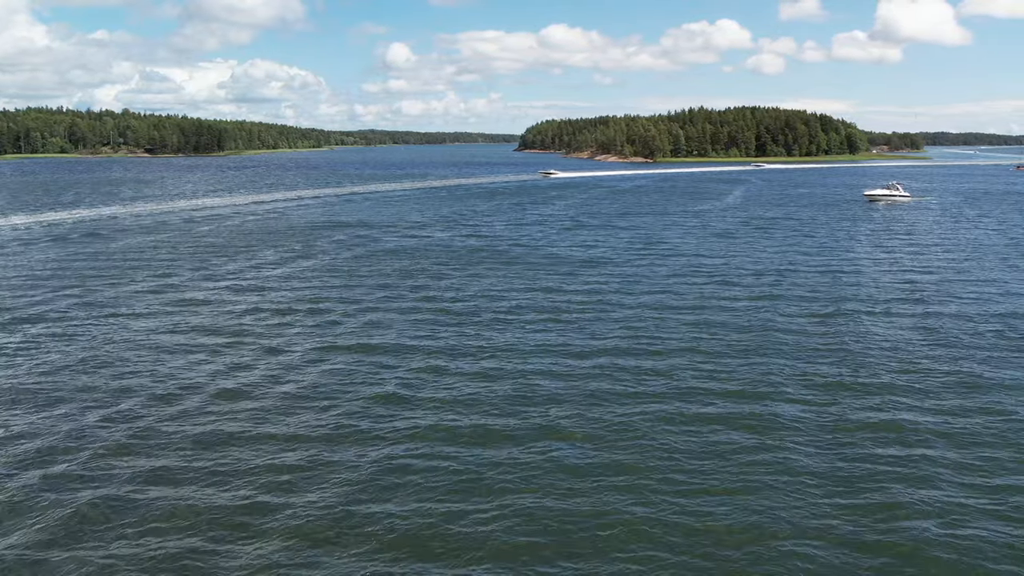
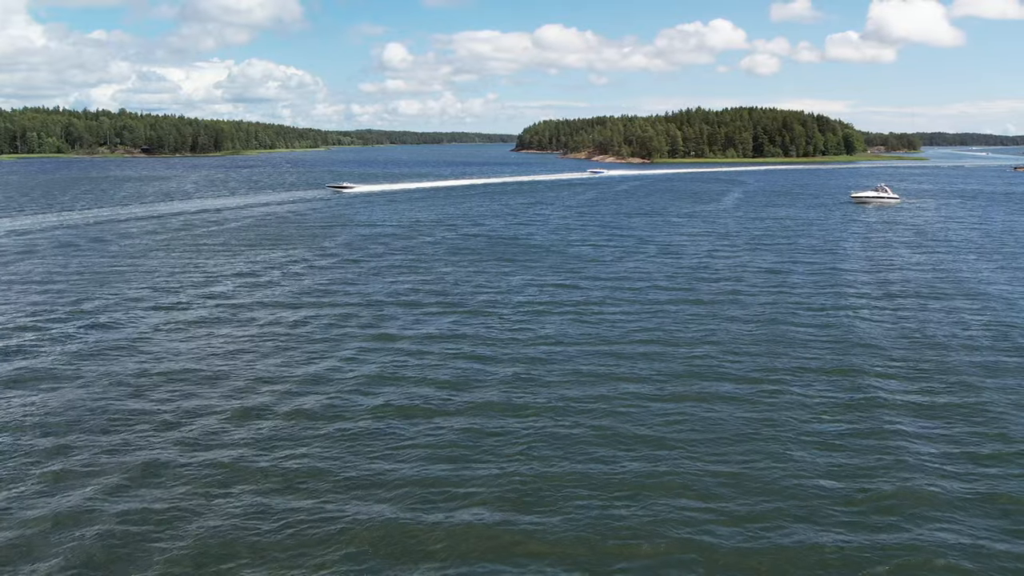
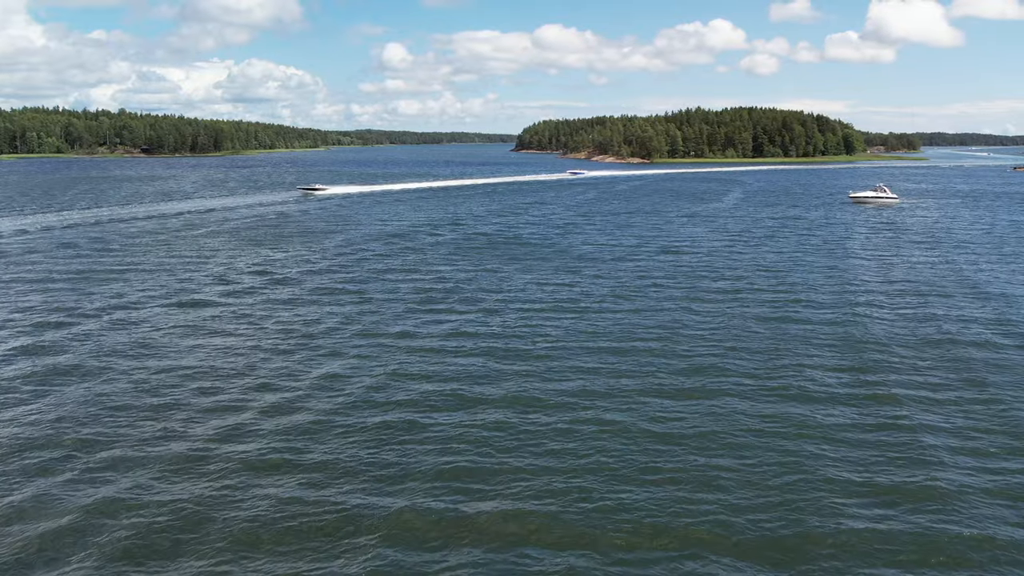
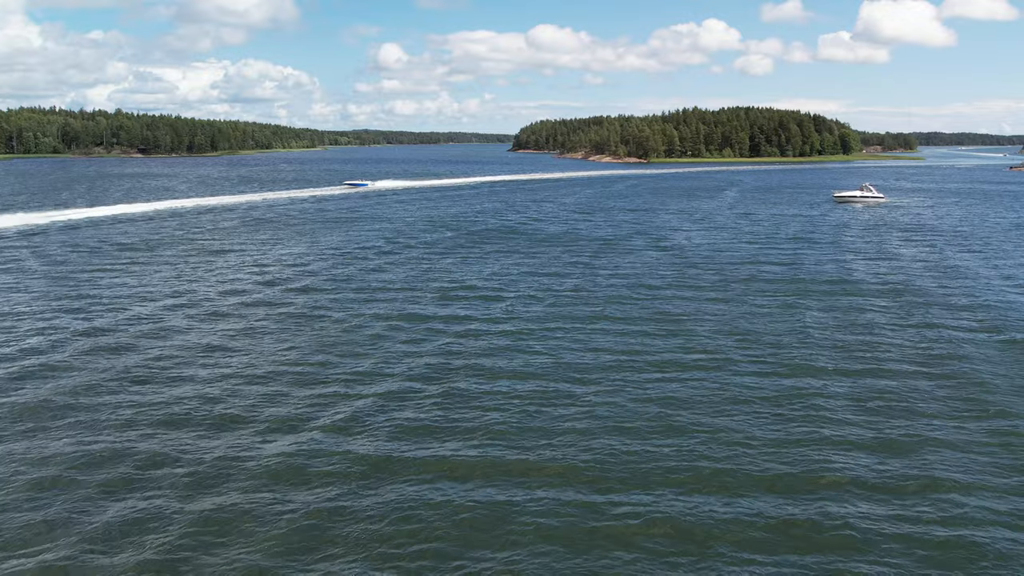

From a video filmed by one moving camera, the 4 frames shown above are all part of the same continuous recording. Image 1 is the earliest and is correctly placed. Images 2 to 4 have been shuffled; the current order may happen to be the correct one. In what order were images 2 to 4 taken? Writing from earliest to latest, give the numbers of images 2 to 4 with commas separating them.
2, 3, 4
